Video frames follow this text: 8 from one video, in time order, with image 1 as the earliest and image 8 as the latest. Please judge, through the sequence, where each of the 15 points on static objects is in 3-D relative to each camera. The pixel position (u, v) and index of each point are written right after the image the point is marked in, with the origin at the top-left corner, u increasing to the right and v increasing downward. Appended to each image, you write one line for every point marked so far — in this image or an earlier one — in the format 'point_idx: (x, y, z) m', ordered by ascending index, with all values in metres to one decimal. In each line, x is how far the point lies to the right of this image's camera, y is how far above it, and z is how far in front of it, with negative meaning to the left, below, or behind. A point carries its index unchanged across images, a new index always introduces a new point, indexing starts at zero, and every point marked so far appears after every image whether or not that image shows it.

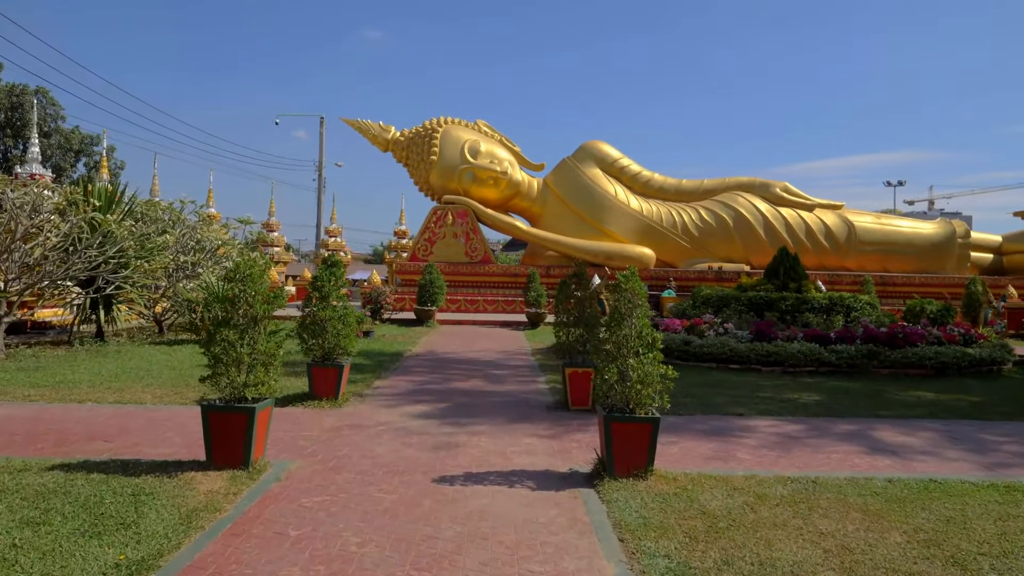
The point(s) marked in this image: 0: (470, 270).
0: (-1.1, +0.5, +18.9) m
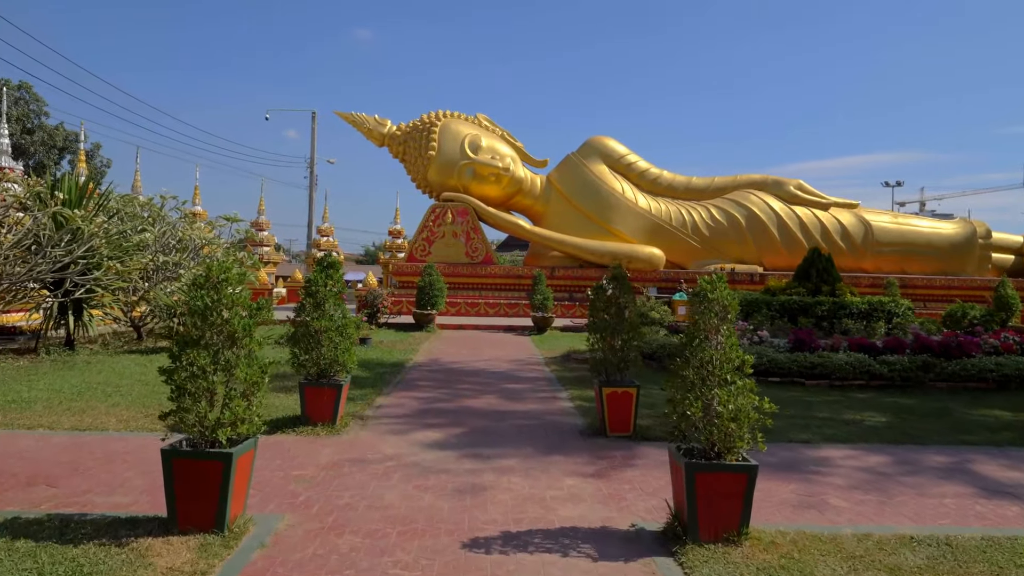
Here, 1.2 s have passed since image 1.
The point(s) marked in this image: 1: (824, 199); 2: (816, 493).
0: (-1.0, +0.4, +17.9) m
1: (+8.0, +2.3, +19.0) m
2: (+1.7, -1.2, +4.2) m
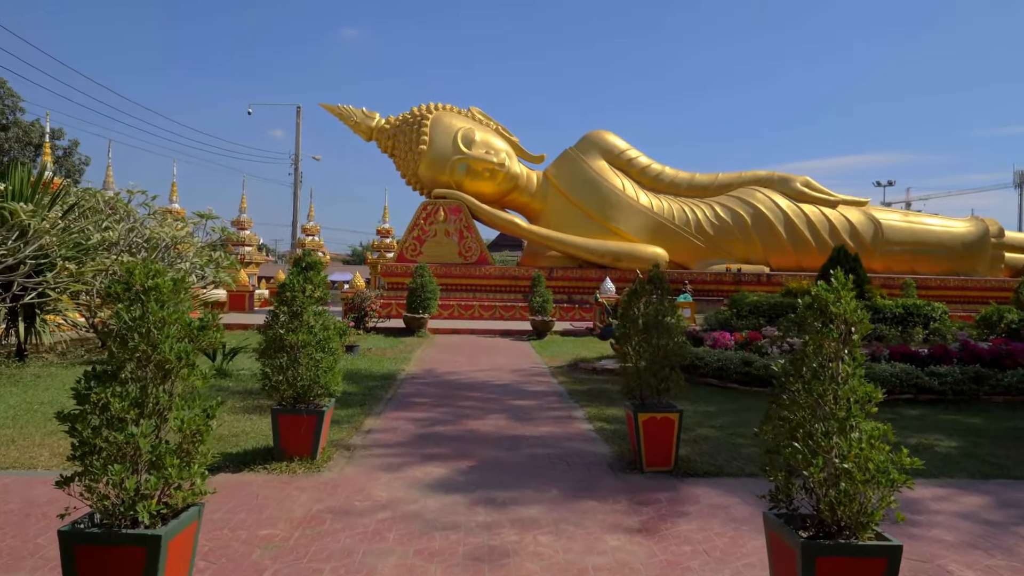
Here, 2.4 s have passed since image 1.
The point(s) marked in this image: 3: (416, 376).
0: (-1.1, +0.4, +17.0) m
1: (+7.9, +2.3, +18.2) m
2: (+1.9, -1.2, +3.3) m
3: (-1.1, -1.1, +8.7) m
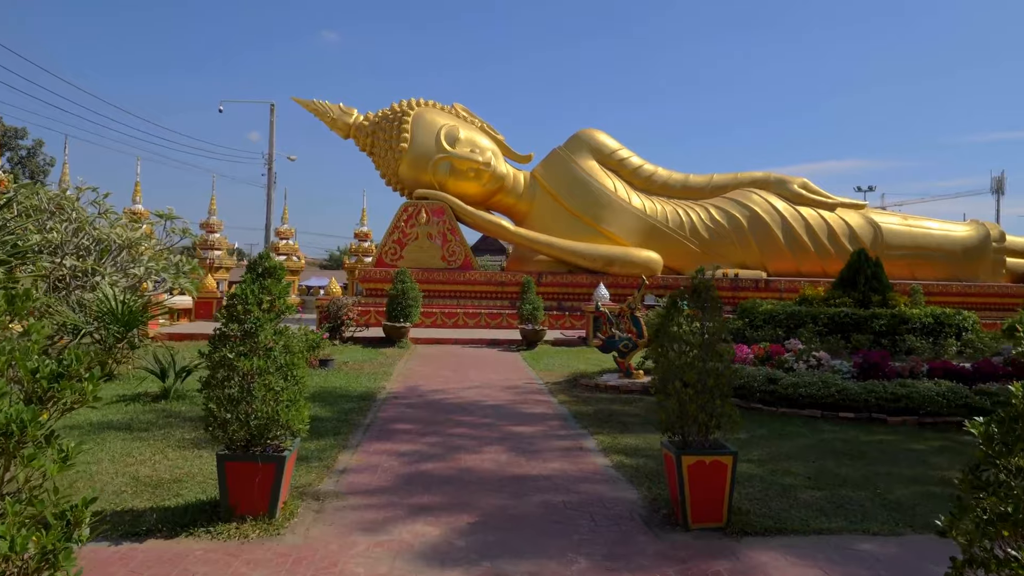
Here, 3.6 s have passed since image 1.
0: (-1.4, +0.3, +16.0) m
1: (+7.5, +2.1, +17.5) m
2: (+2.0, -1.3, +2.4) m
3: (-1.2, -1.1, +7.7) m
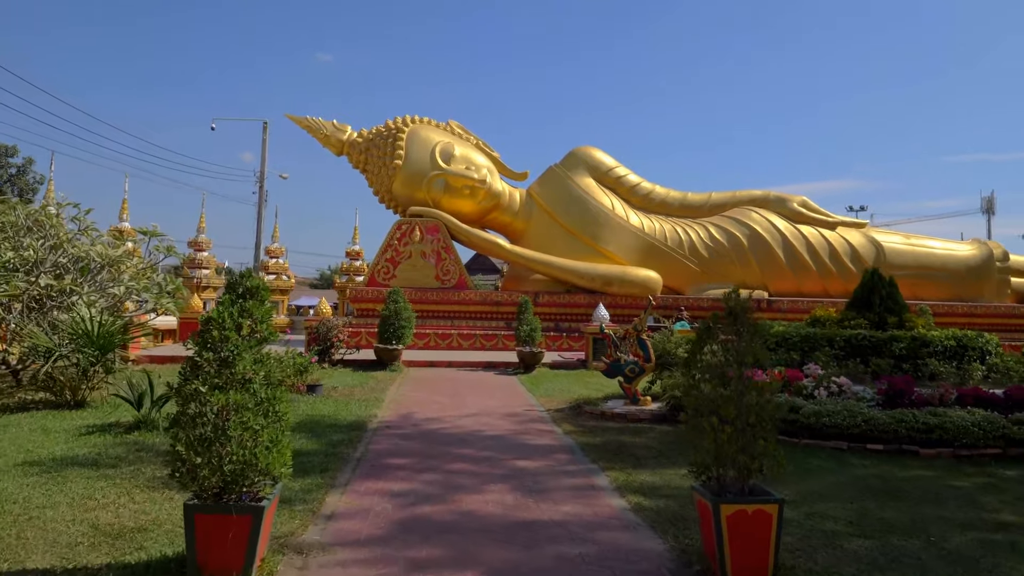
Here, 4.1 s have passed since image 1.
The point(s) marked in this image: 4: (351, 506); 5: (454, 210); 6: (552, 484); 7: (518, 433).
0: (-1.5, -0.2, +15.5) m
1: (+7.4, +1.7, +17.1) m
2: (+2.0, -1.3, +1.9) m
3: (-1.2, -1.4, +7.2) m
4: (-1.0, -1.3, +4.5) m
5: (-1.3, +1.7, +16.1) m
6: (+0.3, -1.4, +5.2) m
7: (+0.1, -1.4, +7.1) m
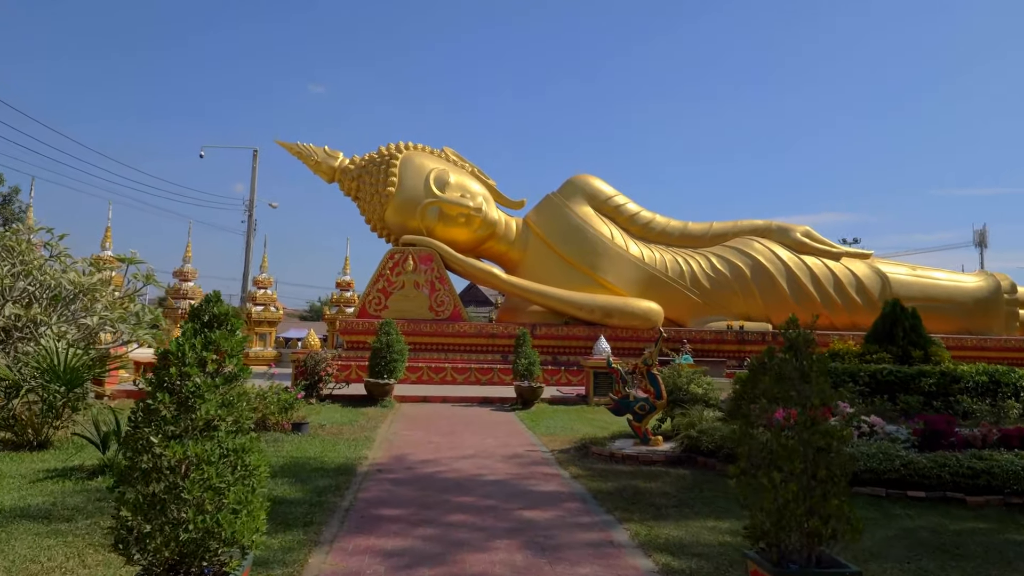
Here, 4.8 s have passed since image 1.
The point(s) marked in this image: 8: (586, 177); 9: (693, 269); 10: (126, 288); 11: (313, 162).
0: (-1.6, -0.8, +14.9) m
1: (+7.4, +0.9, +16.7) m
2: (+2.1, -1.4, +1.4) m
3: (-1.2, -1.6, +6.6) m
4: (-0.9, -1.5, +3.9) m
5: (-1.3, +1.0, +15.6) m
6: (+0.3, -1.6, +4.6) m
7: (+0.1, -1.7, +6.5) m
8: (+1.7, +2.6, +16.9) m
9: (+4.0, +0.4, +16.2) m
10: (-5.1, 0.0, +9.5) m
11: (-4.4, +2.8, +16.2) m
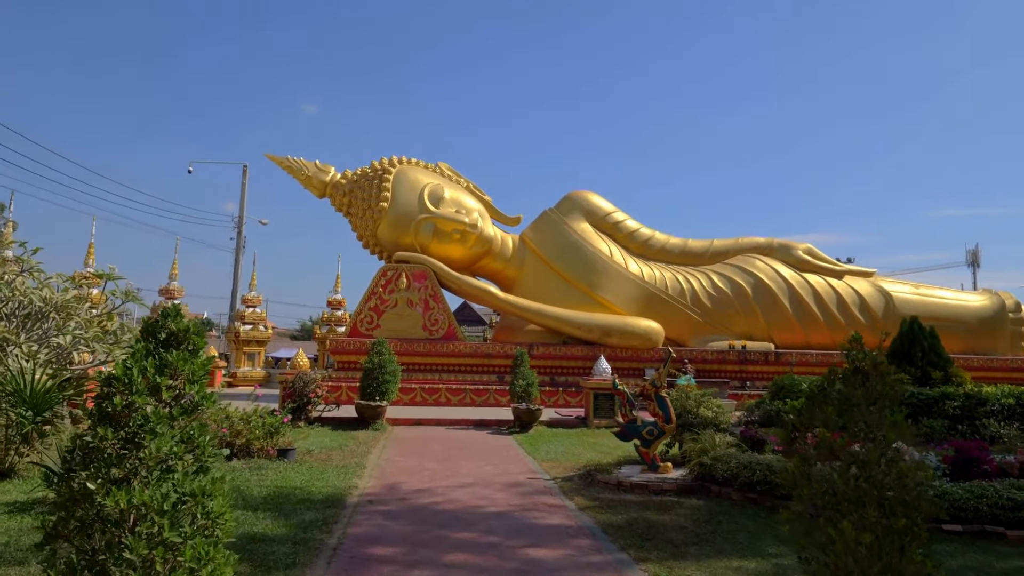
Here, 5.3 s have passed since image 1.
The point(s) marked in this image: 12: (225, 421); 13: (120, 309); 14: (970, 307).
0: (-1.7, -1.2, +14.4) m
1: (+7.3, +0.5, +16.4) m
2: (+2.2, -1.4, +0.9) m
3: (-1.2, -1.8, +6.1) m
4: (-0.9, -1.5, +3.4) m
5: (-1.4, +0.7, +15.2) m
6: (+0.4, -1.6, +4.1) m
7: (+0.1, -1.8, +6.0) m
8: (+1.6, +2.1, +16.5) m
9: (+3.9, 0.0, +15.8) m
10: (-5.1, -0.2, +9.0) m
11: (-4.5, +2.4, +15.7) m
12: (-3.0, -1.4, +7.7) m
13: (-4.9, -0.2, +9.0) m
14: (+10.4, -0.4, +16.6) m
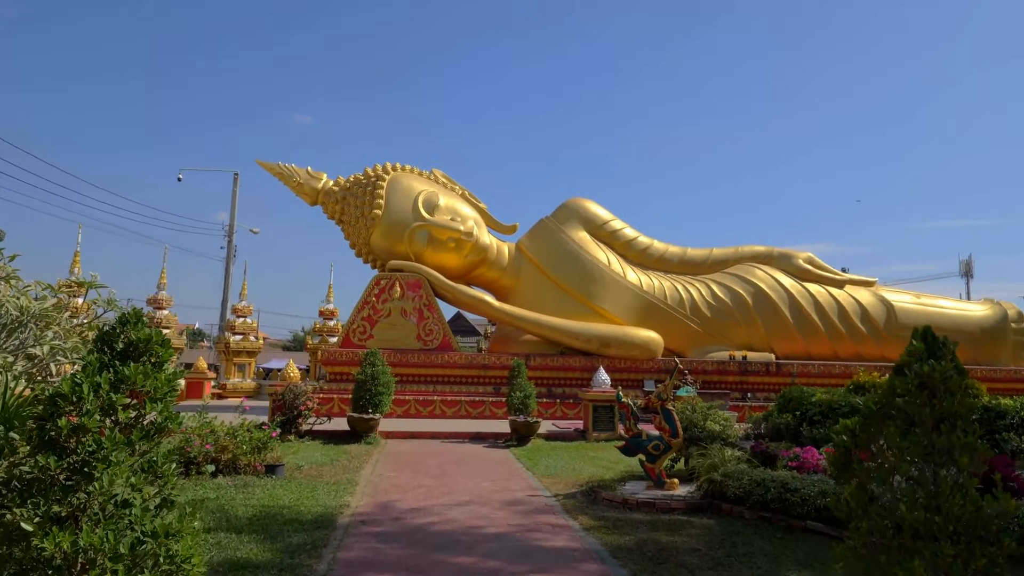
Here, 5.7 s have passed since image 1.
0: (-1.7, -1.3, +14.1) m
1: (+7.2, +0.3, +16.2) m
2: (+2.3, -1.4, +0.6) m
3: (-1.1, -1.8, +5.7) m
4: (-0.9, -1.6, +3.0) m
5: (-1.5, +0.5, +14.9) m
6: (+0.4, -1.7, +3.8) m
7: (+0.1, -1.9, +5.7) m
8: (+1.5, +1.9, +16.3) m
9: (+3.8, -0.2, +15.5) m
10: (-5.1, -0.3, +8.6) m
11: (-4.5, +2.2, +15.4) m
12: (-3.0, -1.5, +7.4) m
13: (-4.9, -0.3, +8.6) m
14: (+10.3, -0.6, +16.4) m
